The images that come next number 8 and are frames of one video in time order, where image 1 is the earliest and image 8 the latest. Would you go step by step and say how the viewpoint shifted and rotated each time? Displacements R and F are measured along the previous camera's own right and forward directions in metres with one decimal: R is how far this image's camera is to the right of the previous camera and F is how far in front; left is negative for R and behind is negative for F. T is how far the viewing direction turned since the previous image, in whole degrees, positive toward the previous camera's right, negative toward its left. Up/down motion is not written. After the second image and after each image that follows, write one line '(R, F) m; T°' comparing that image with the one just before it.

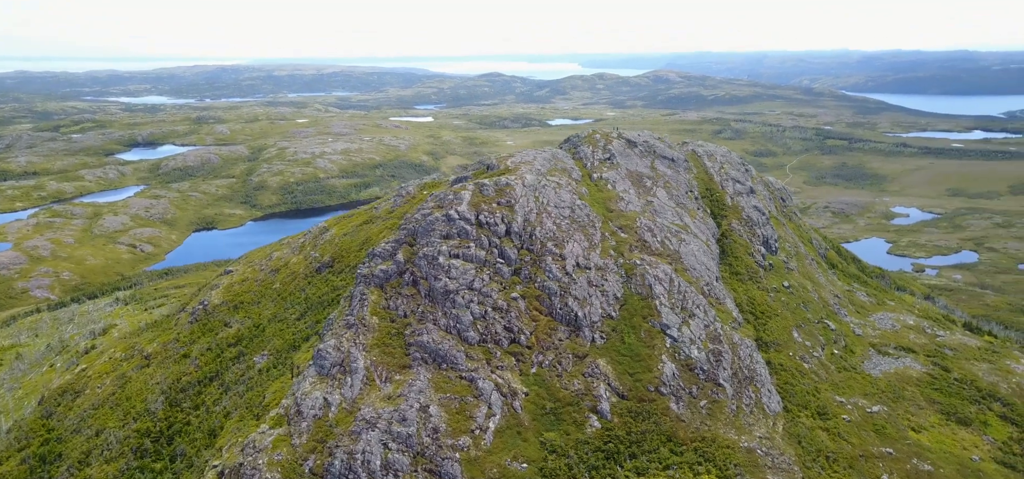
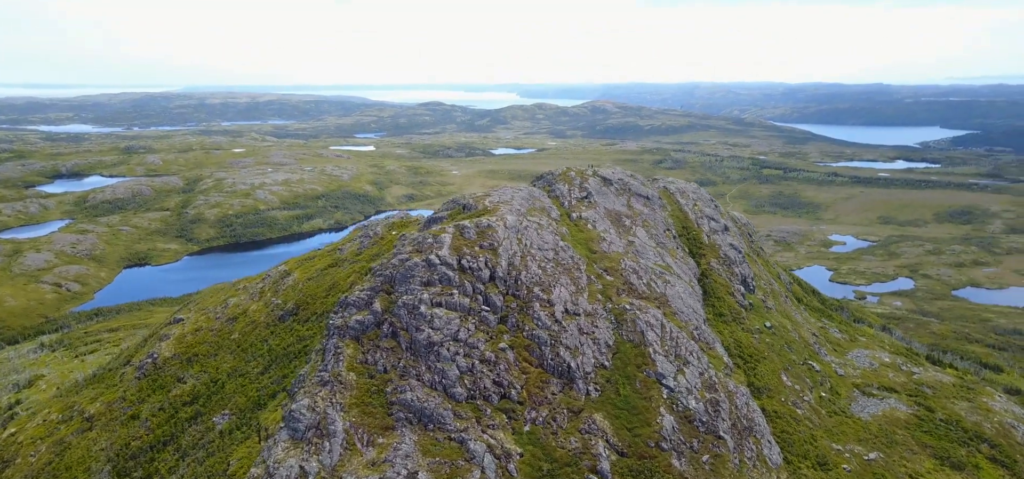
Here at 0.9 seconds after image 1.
(-3.0, +2.0) m; +5°
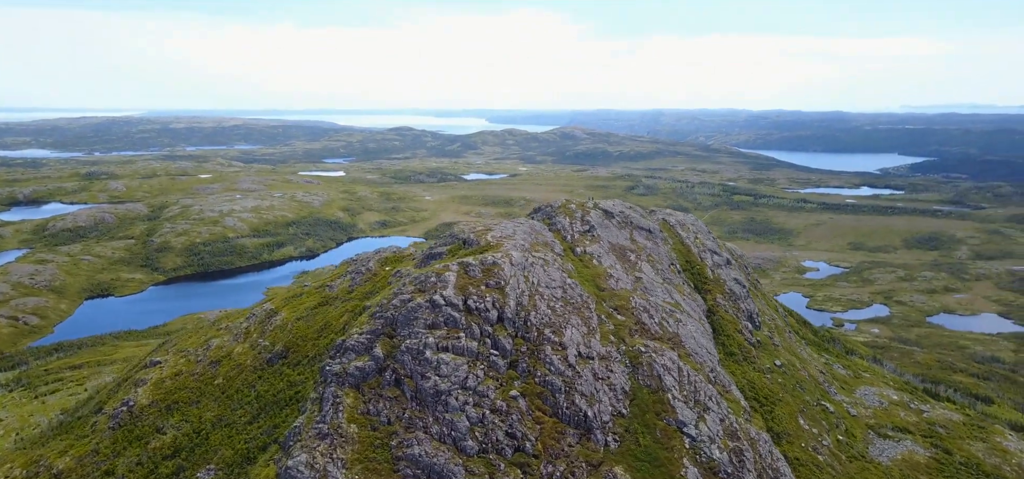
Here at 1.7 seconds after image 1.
(-2.9, +2.0) m; +3°
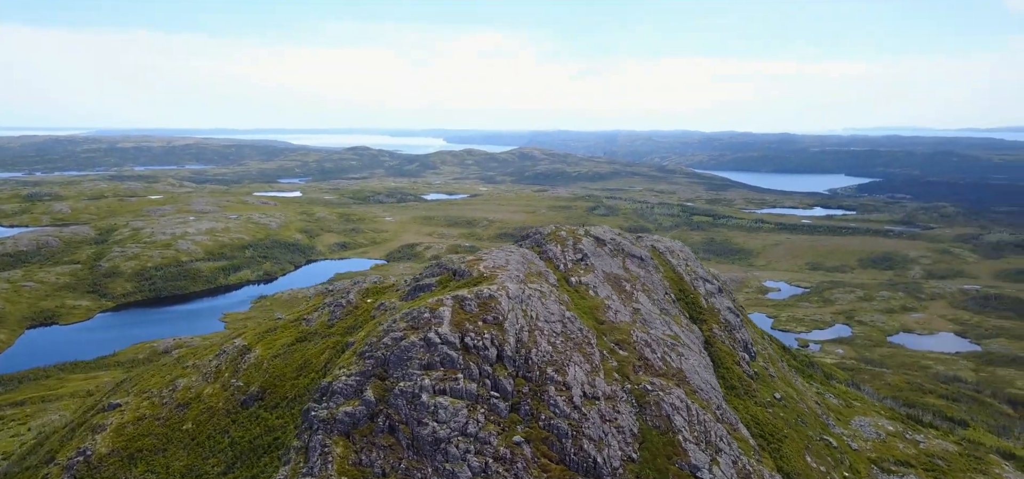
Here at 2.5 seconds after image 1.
(-2.9, +2.2) m; +4°
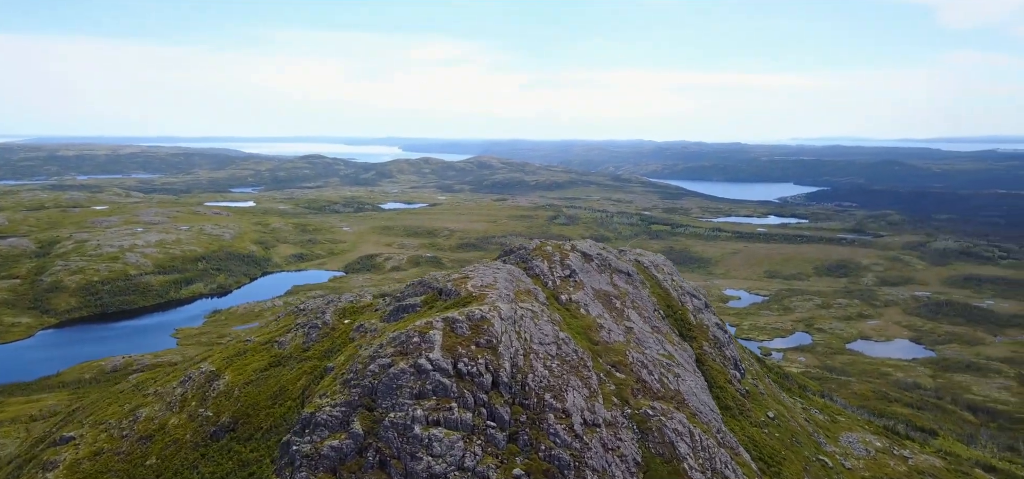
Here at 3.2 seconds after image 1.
(-2.6, +2.0) m; +4°
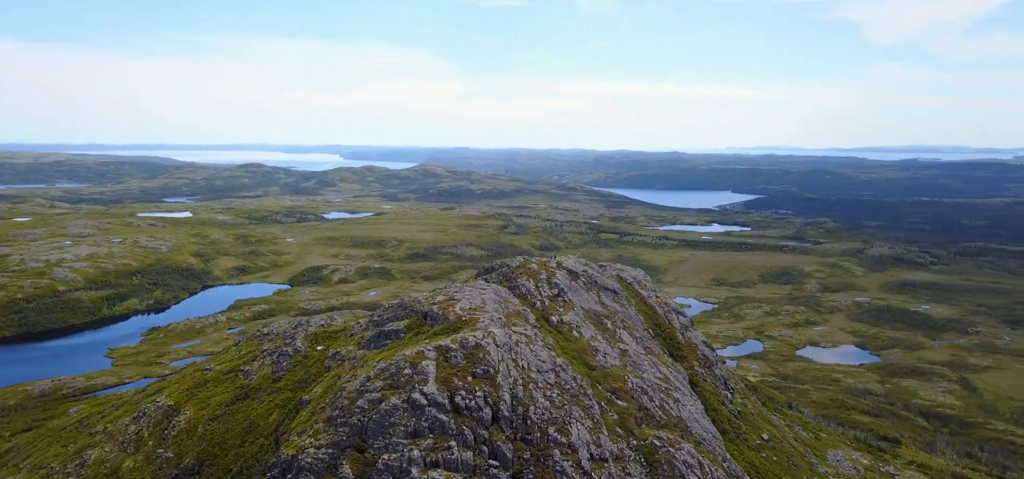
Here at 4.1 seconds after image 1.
(-3.5, +2.5) m; +5°
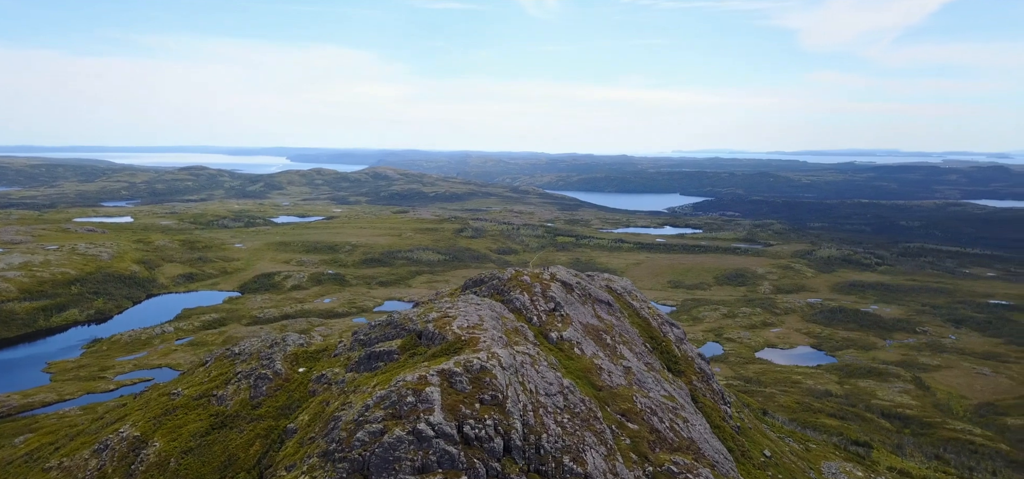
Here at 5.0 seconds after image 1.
(-3.6, +2.4) m; +4°
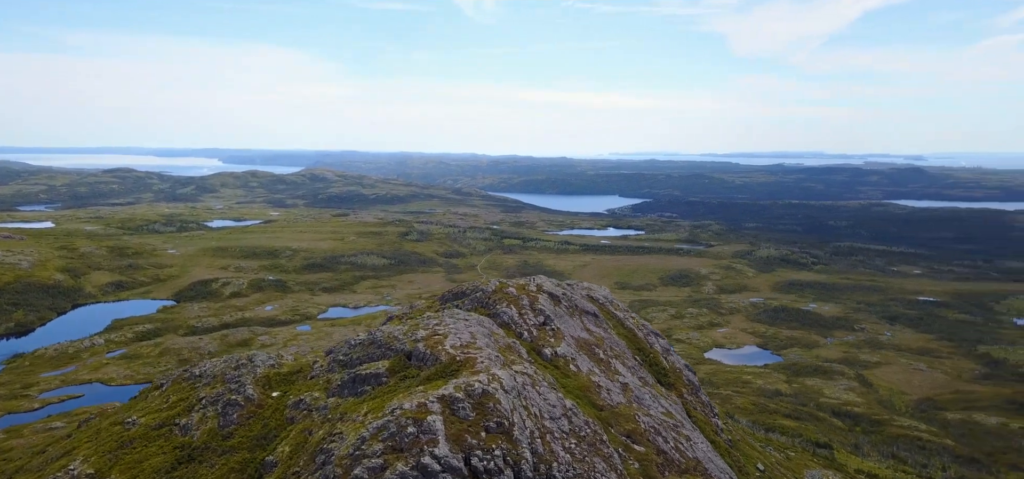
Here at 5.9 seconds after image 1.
(-3.9, +2.3) m; +5°
